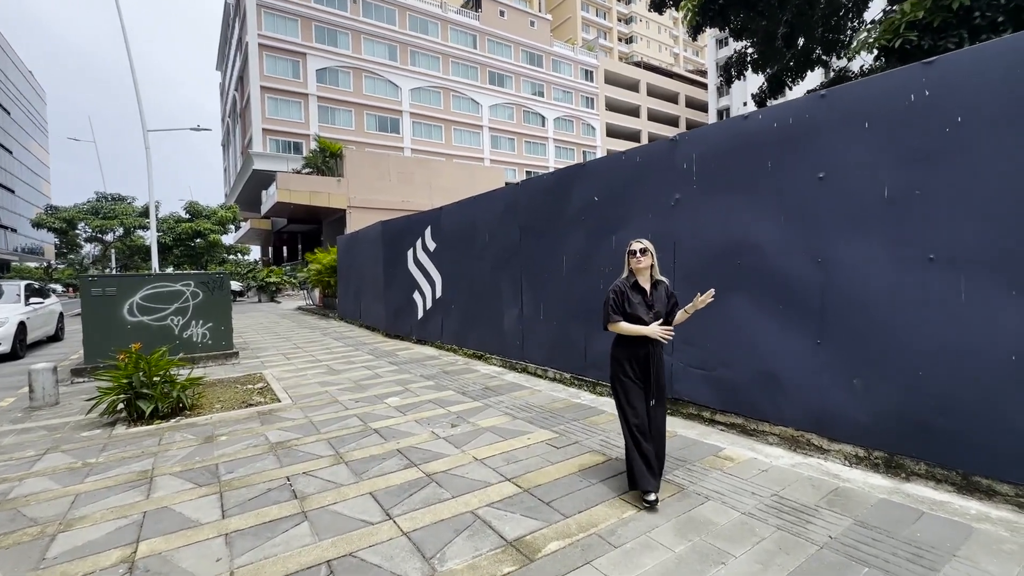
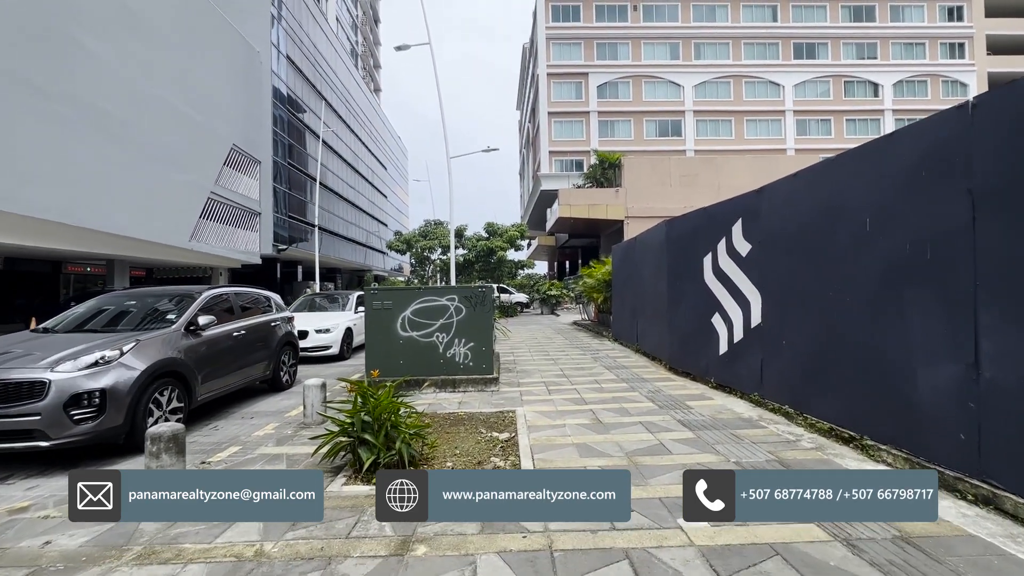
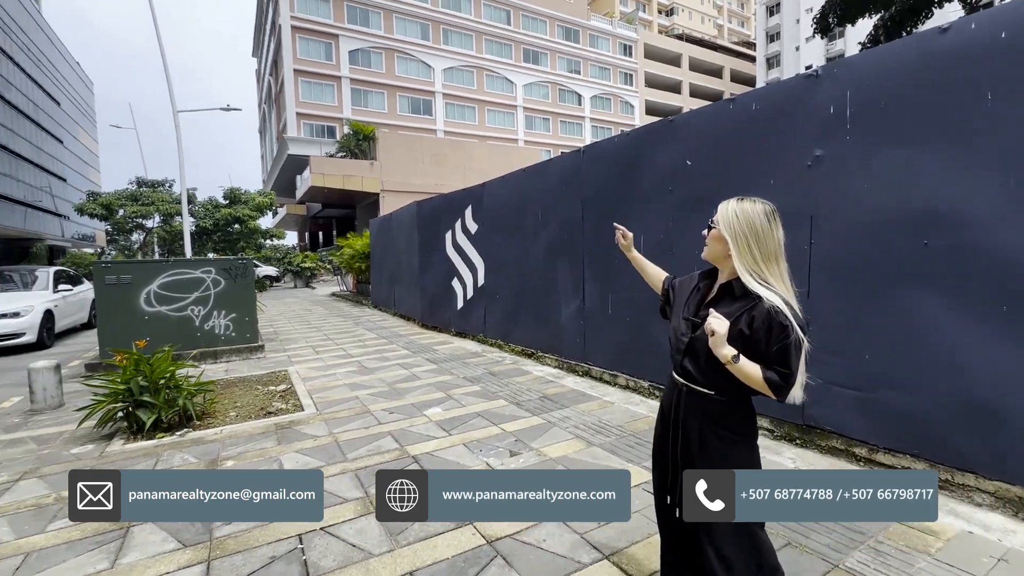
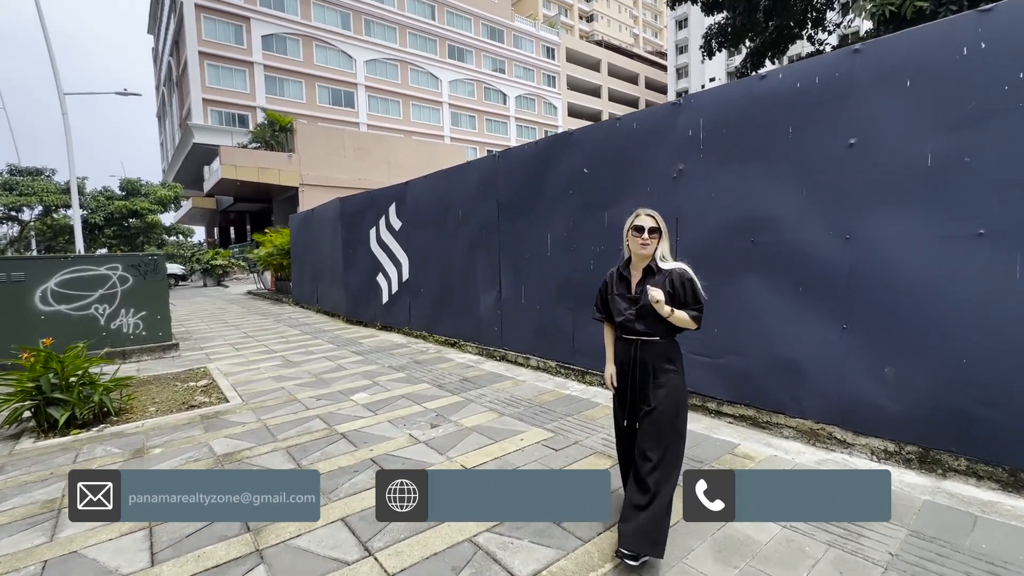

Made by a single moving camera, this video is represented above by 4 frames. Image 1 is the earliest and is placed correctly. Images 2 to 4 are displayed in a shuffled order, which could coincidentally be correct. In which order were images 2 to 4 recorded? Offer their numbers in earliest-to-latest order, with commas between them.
4, 3, 2
